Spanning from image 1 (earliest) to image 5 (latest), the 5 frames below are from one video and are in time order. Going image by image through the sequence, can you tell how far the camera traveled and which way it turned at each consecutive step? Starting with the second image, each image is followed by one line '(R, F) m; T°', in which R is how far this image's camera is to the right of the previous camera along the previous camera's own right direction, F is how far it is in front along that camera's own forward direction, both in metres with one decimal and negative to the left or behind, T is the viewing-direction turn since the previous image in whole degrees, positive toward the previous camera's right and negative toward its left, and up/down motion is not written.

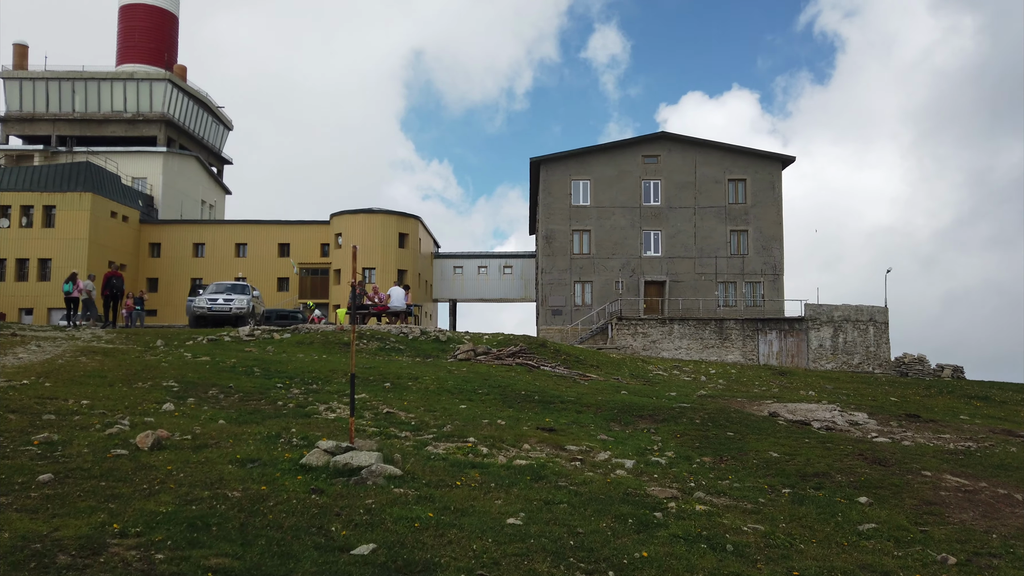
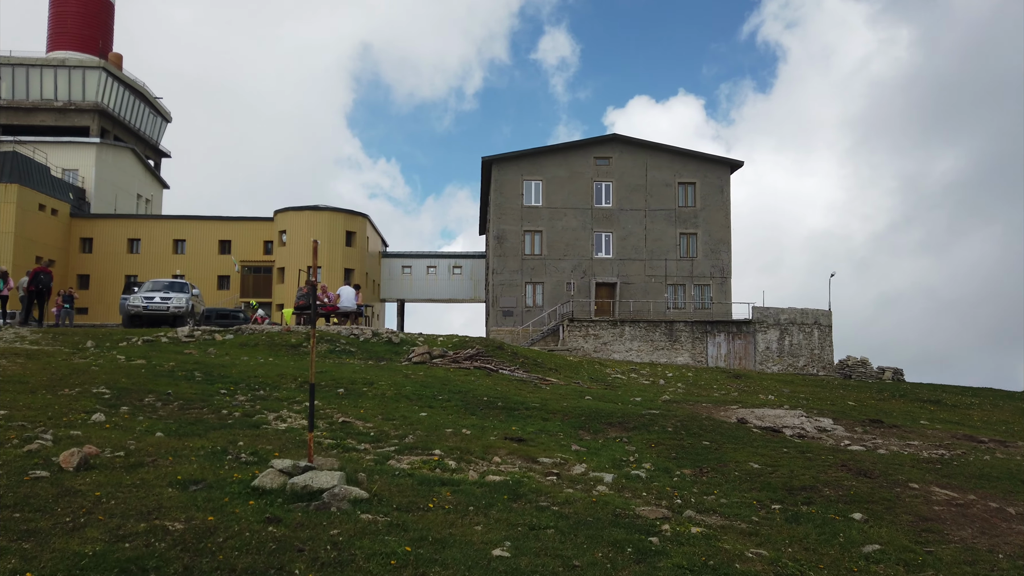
(-0.4, +0.9) m; +4°
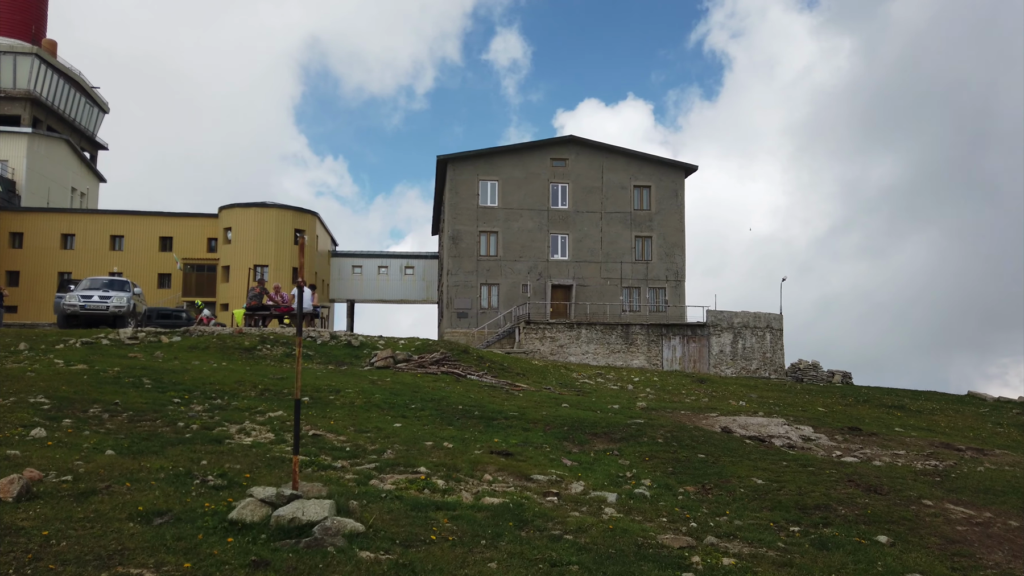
(-0.7, +1.0) m; +4°
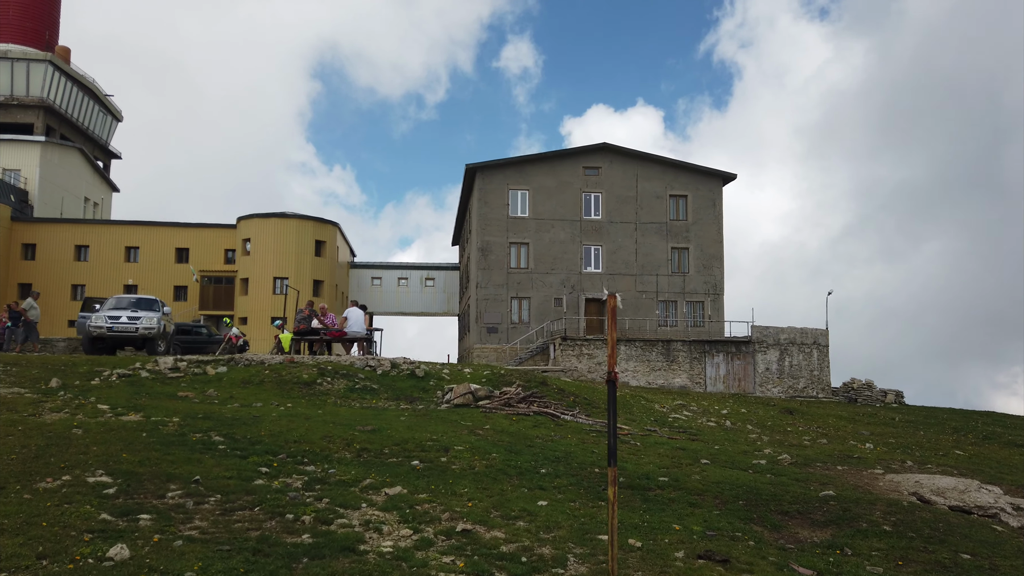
(-2.9, +3.2) m; 0°
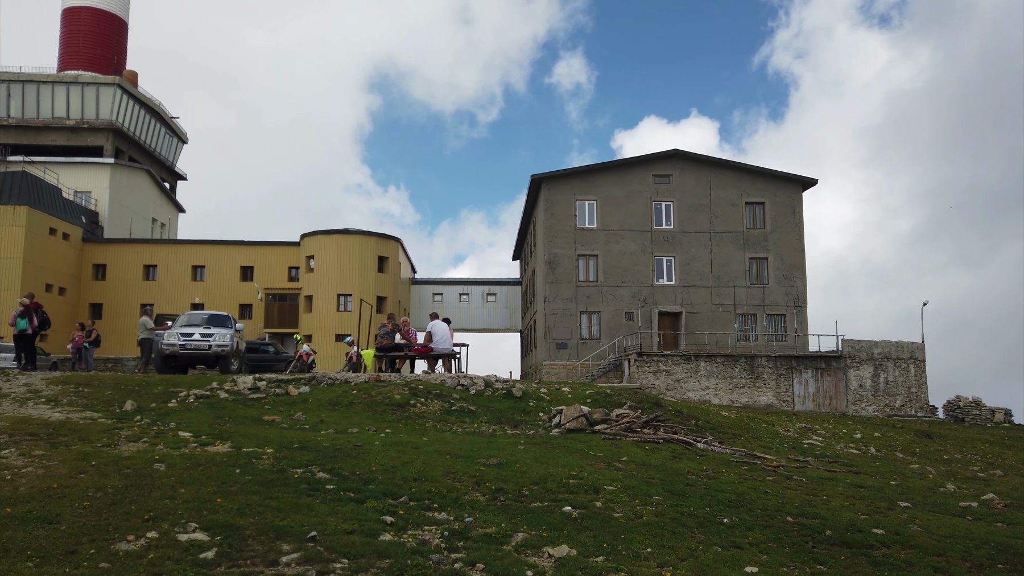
(-1.9, +2.7) m; -4°
